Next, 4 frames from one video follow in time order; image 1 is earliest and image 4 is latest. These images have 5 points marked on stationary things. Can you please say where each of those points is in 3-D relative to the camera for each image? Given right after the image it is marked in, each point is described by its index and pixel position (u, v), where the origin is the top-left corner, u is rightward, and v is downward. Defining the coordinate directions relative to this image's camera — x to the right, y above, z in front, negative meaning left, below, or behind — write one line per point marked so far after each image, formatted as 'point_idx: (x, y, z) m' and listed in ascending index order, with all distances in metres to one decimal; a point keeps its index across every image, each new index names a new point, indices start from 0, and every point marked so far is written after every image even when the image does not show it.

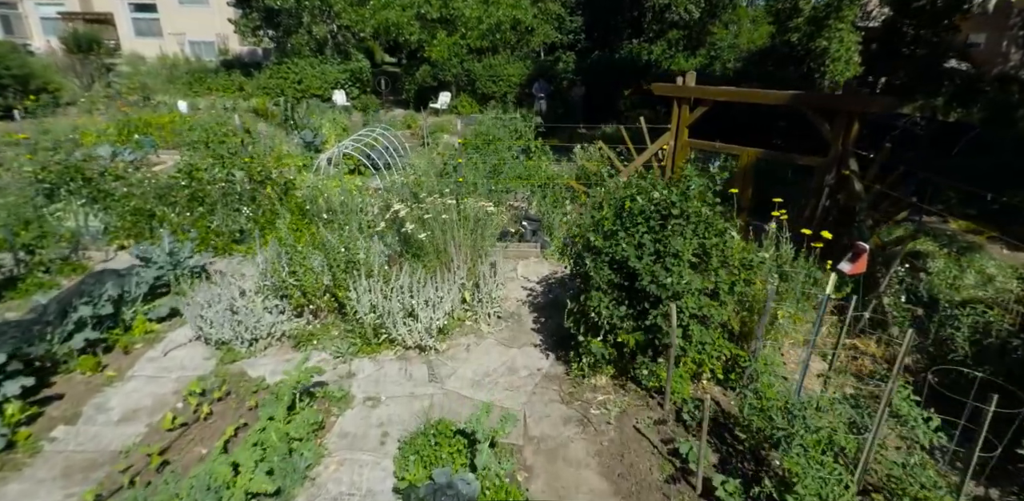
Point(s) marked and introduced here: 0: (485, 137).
0: (-0.4, +1.8, +7.9) m
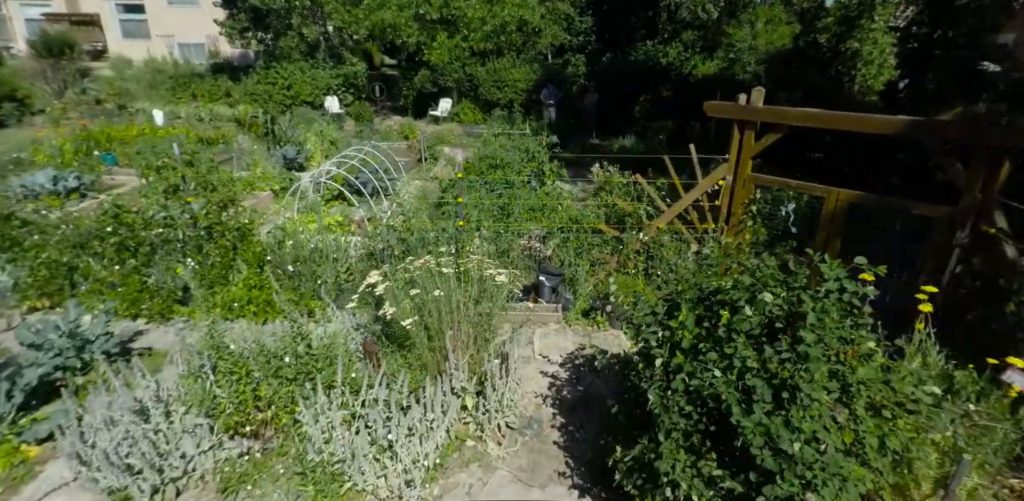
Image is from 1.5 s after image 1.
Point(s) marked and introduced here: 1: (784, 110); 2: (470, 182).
0: (-0.3, +1.2, +6.7) m
1: (+2.1, +1.1, +3.9) m
2: (-0.5, +0.8, +6.0) m
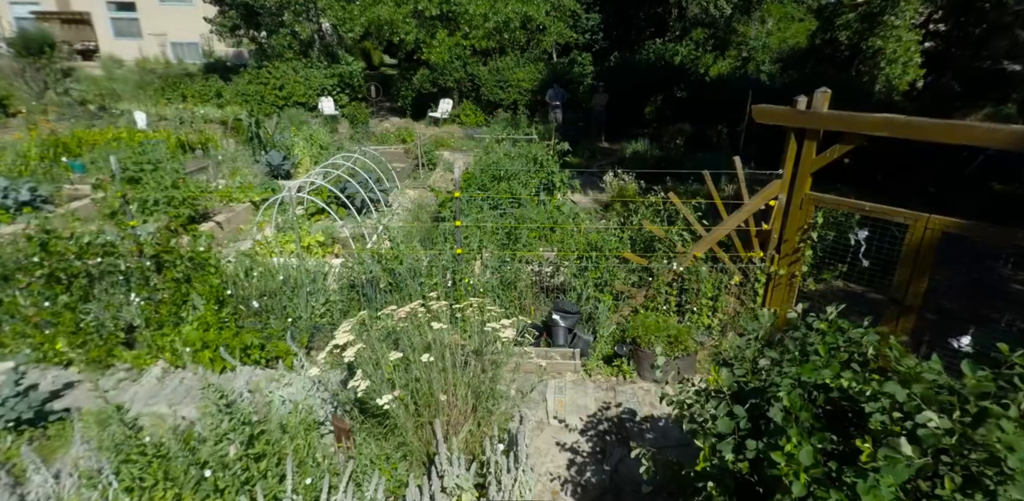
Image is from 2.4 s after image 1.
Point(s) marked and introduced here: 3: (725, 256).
0: (-0.2, +1.0, +6.0) m
1: (+2.2, +0.8, +3.2) m
2: (-0.4, +0.6, +5.3) m
3: (+1.6, 0.0, +3.8) m
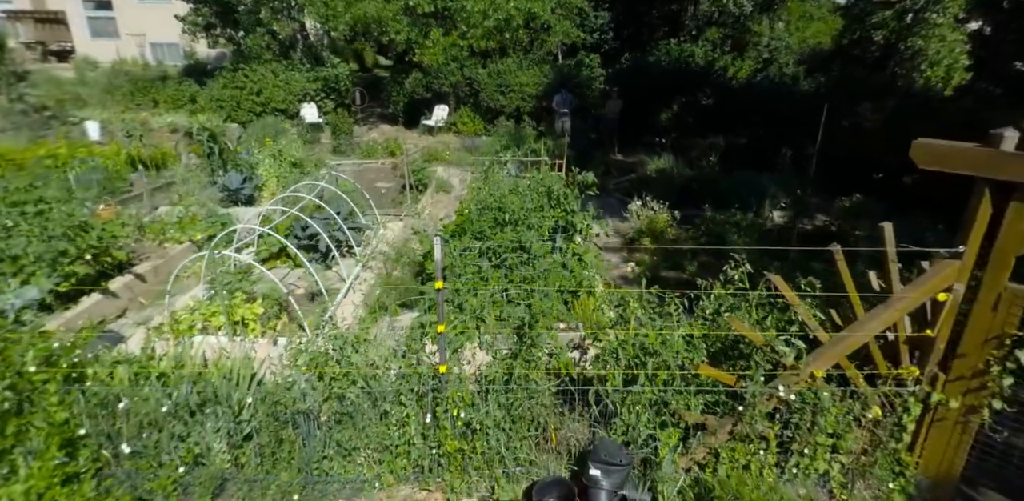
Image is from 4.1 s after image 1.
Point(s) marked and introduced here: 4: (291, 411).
0: (-0.2, +0.4, +4.6) m
1: (+2.3, +0.3, +1.8) m
2: (-0.4, 0.0, +3.9) m
3: (+1.7, -0.6, +2.4) m
4: (-1.1, -0.8, +2.7) m
